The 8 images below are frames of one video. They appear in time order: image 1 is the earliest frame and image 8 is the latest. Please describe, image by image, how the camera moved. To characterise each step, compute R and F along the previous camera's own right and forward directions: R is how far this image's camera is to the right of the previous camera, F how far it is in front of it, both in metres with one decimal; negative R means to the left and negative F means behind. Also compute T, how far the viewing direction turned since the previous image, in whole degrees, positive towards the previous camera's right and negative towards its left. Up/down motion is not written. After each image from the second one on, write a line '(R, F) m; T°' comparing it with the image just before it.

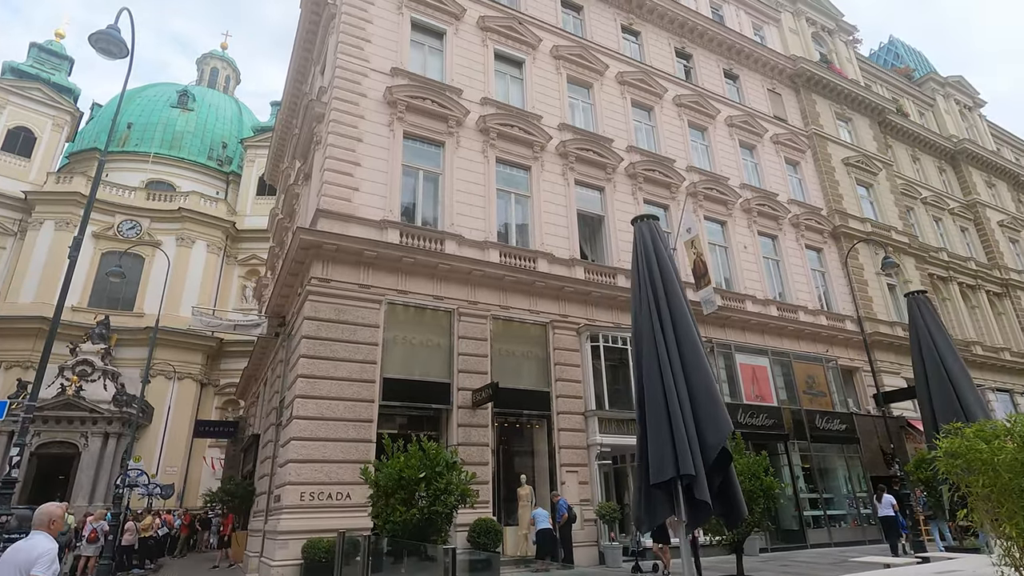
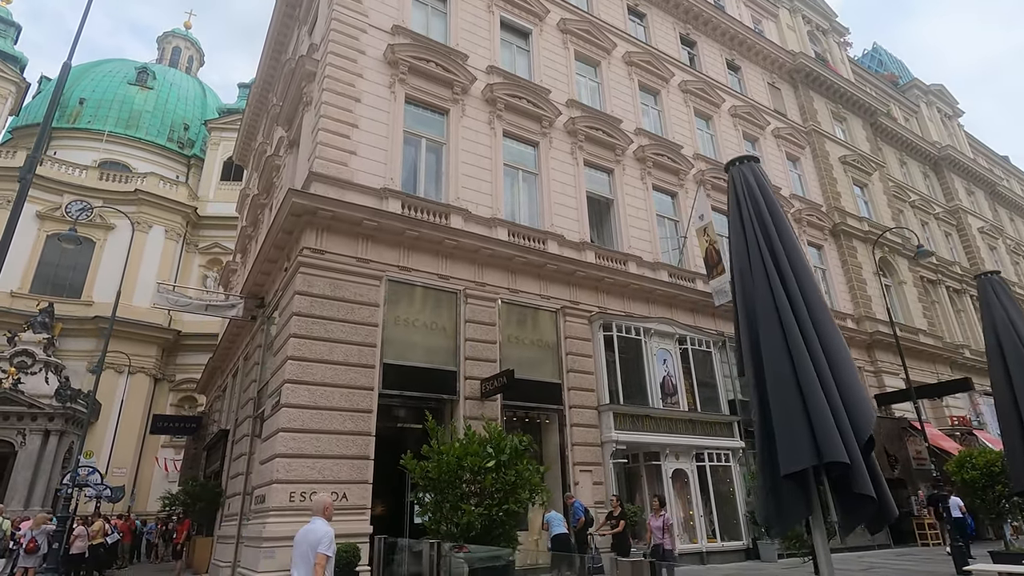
(-1.2, +1.5) m; +4°
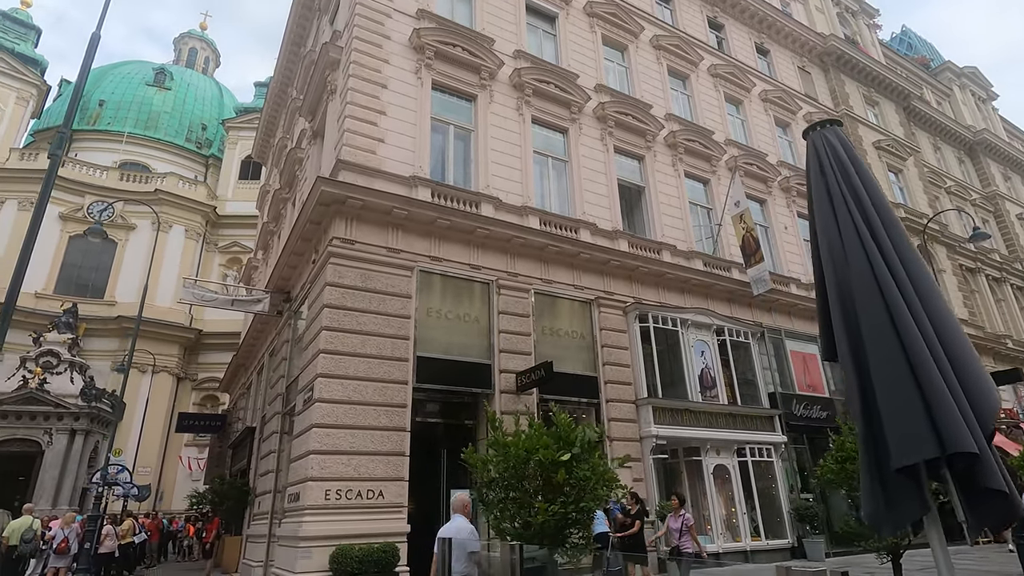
(-0.5, +0.5) m; -1°
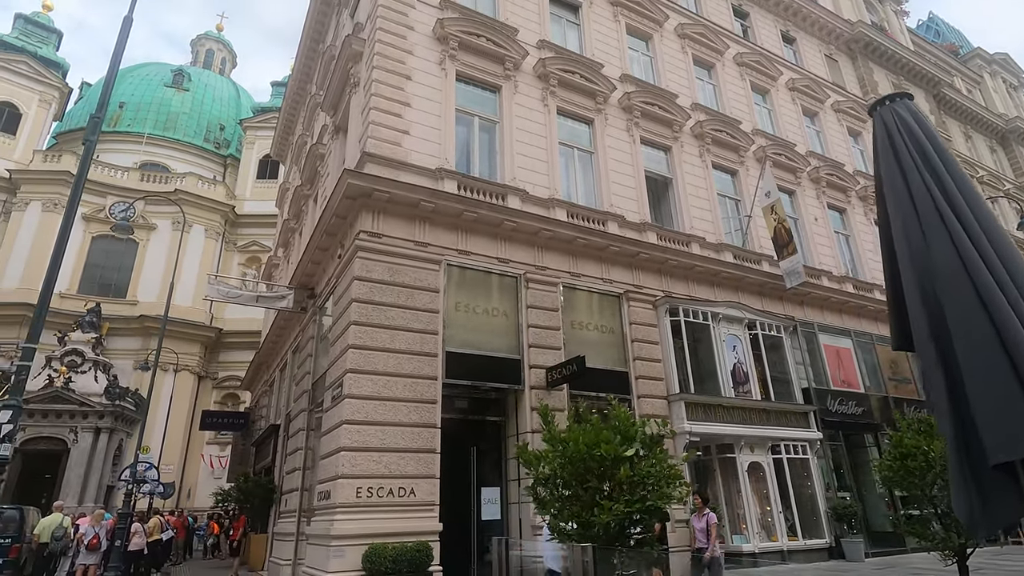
(-0.4, +0.3) m; -1°
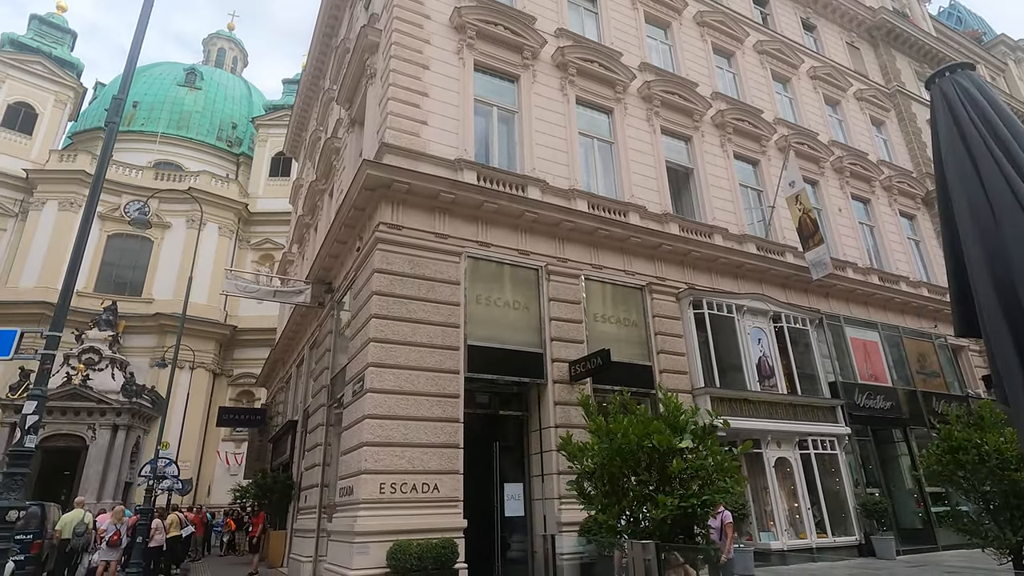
(-0.3, +0.2) m; -1°
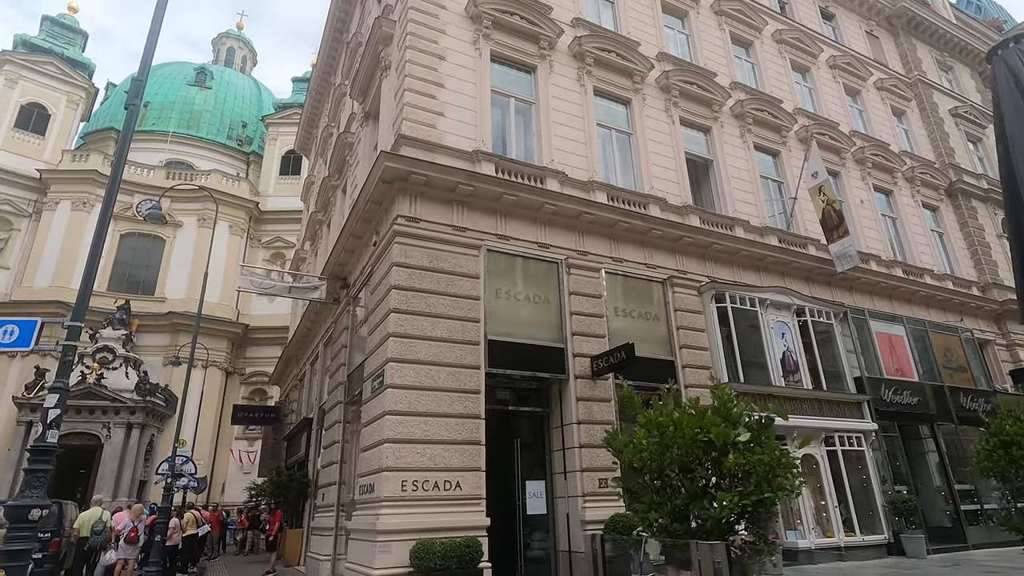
(-0.3, +0.2) m; -1°
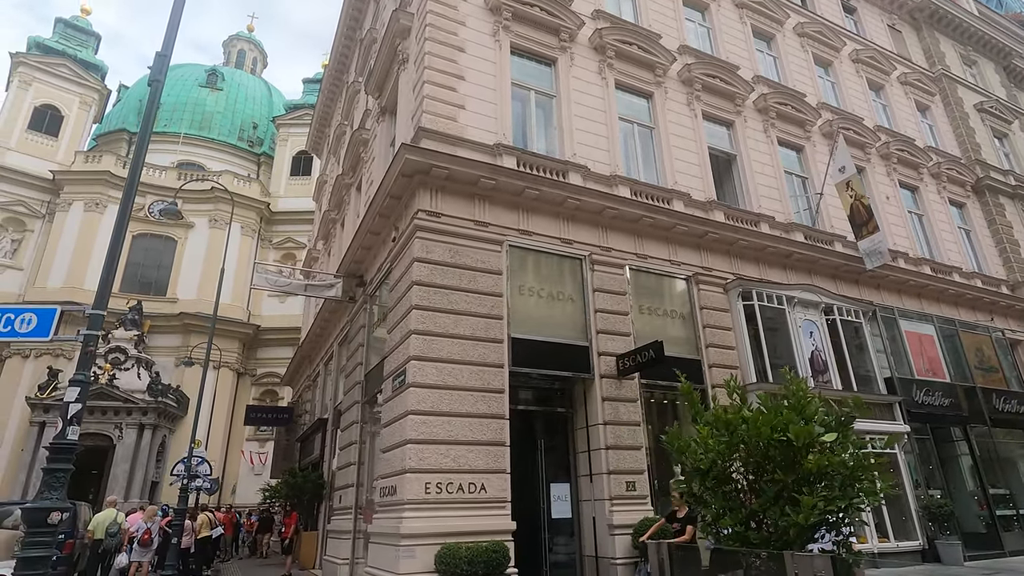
(-0.3, +0.3) m; -1°
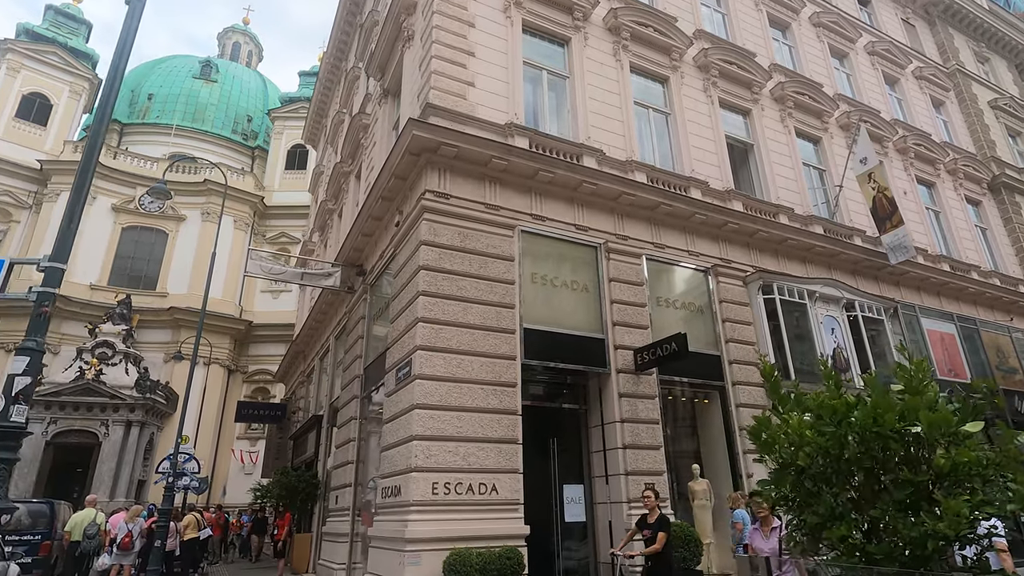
(-0.4, +0.7) m; +1°
